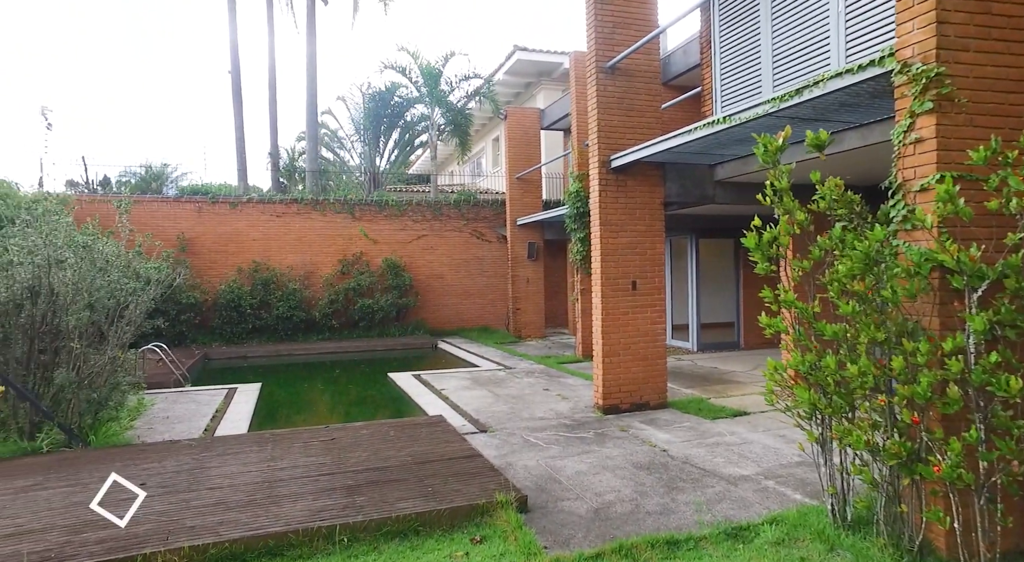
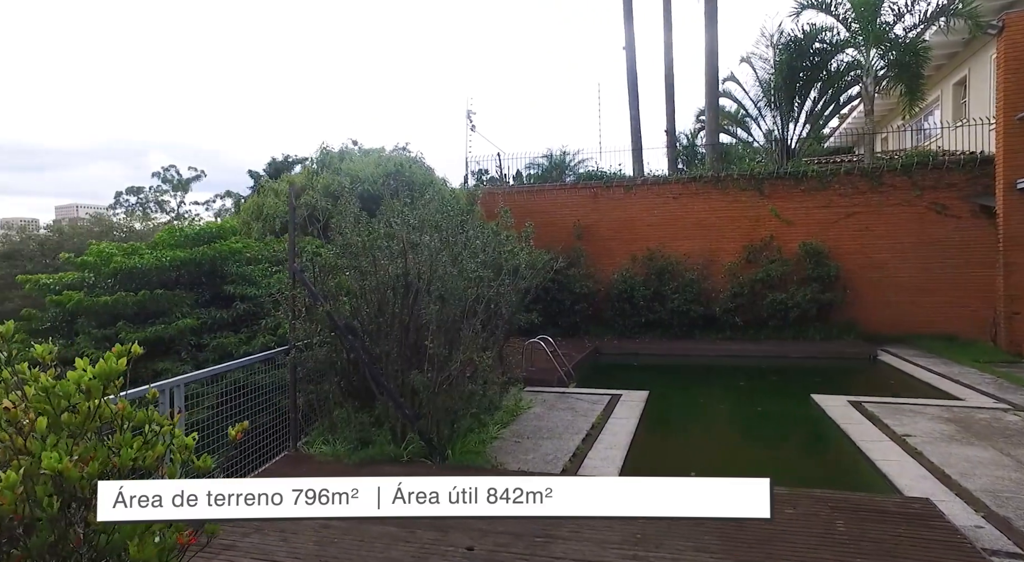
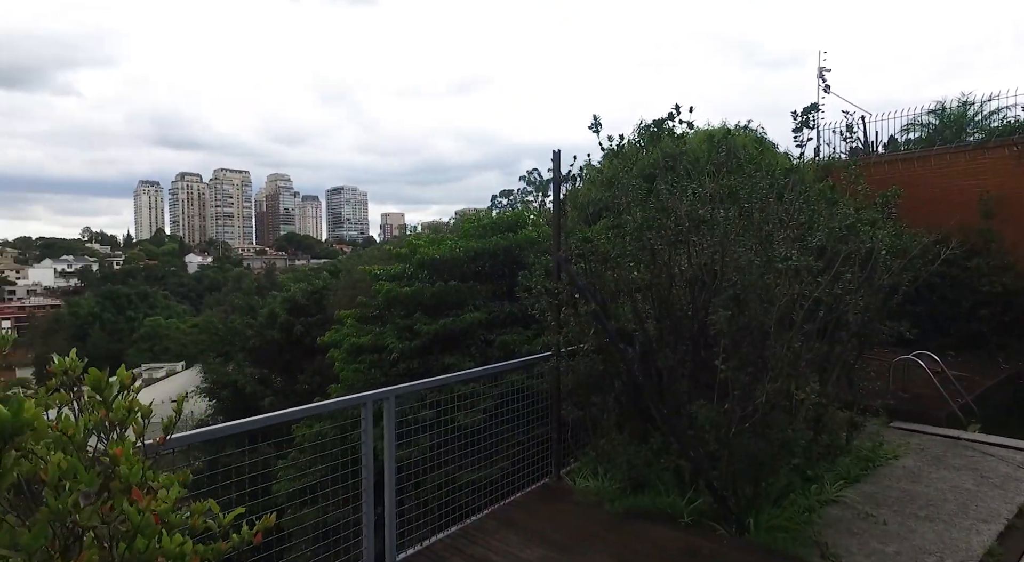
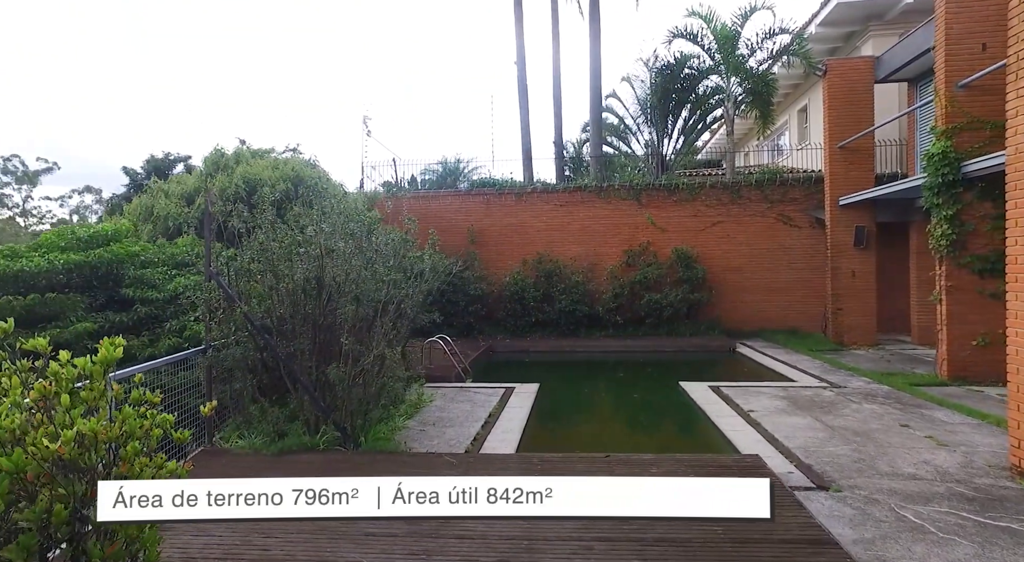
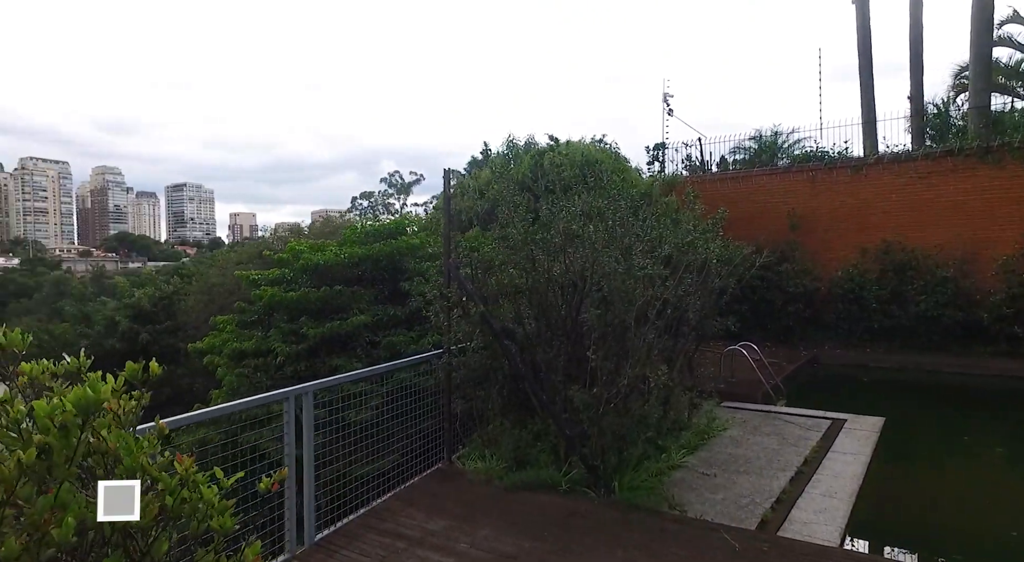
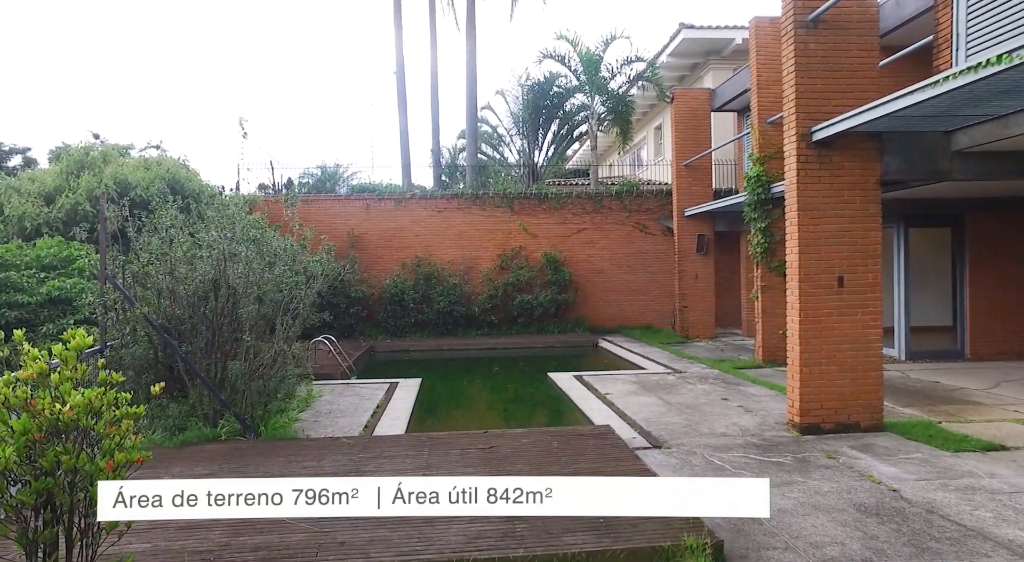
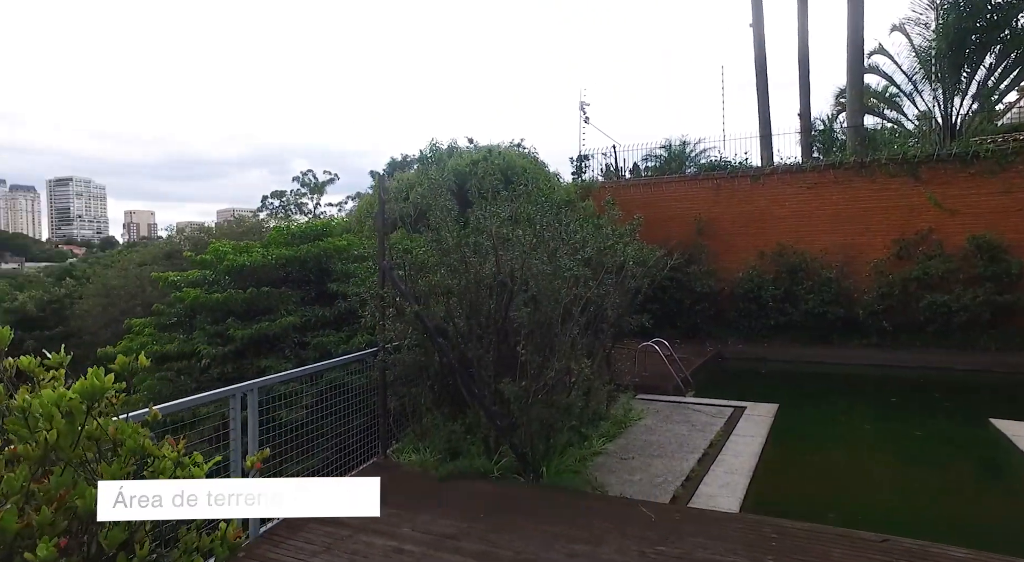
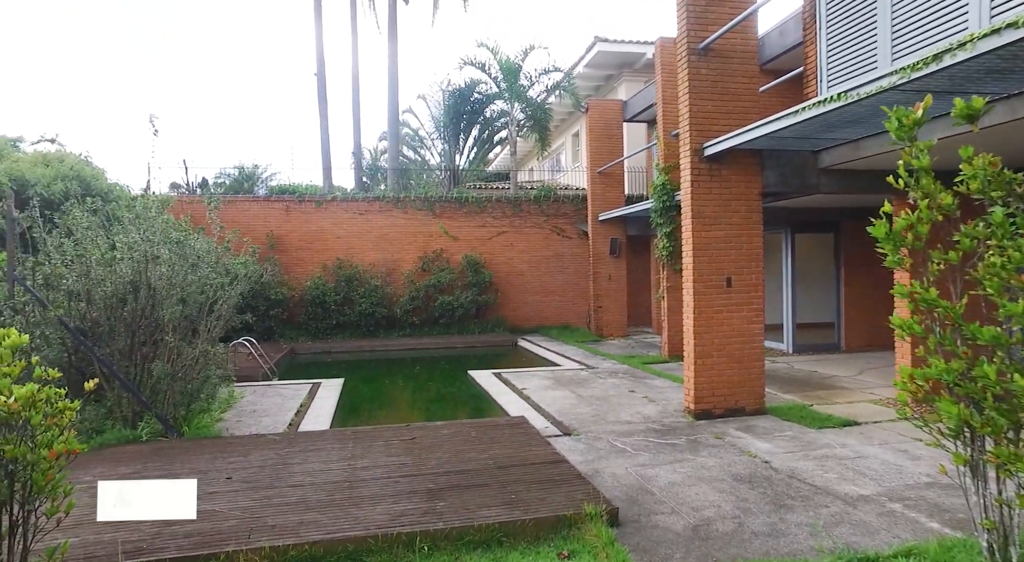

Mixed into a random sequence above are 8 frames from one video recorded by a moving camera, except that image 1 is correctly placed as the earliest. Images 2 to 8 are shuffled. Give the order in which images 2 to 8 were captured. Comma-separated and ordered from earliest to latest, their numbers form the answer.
8, 6, 4, 2, 7, 5, 3
